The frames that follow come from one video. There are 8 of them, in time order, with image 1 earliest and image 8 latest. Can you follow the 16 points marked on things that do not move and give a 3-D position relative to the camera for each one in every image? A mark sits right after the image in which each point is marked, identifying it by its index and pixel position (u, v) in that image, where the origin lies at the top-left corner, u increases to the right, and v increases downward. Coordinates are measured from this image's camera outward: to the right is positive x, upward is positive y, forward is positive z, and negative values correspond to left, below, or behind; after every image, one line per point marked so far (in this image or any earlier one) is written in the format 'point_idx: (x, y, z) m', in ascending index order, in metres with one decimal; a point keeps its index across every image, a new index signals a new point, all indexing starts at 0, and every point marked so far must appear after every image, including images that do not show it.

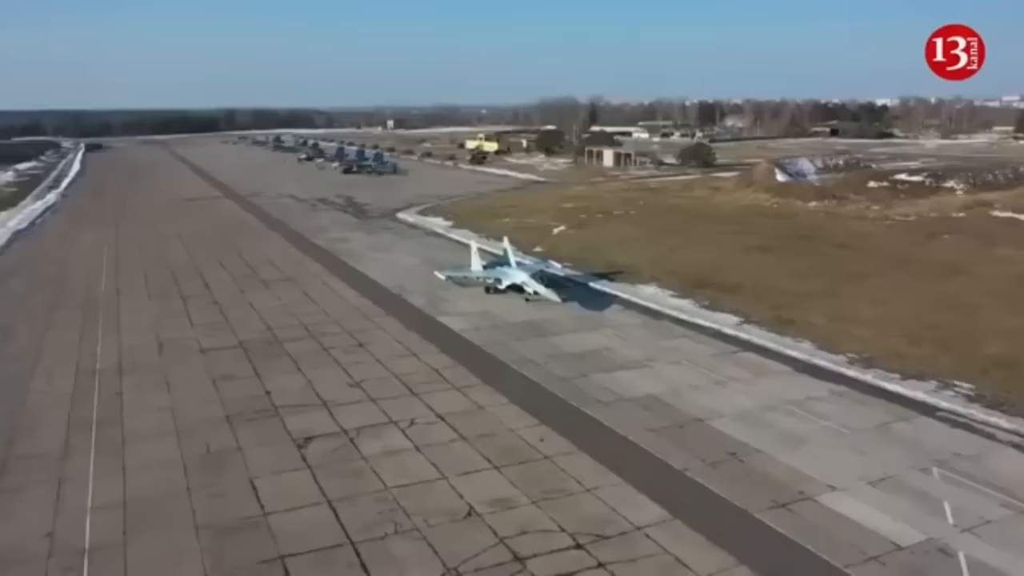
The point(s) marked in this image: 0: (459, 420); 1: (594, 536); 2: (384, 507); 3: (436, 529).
0: (-1.2, -3.1, +19.5) m
1: (+1.4, -4.2, +14.0) m
2: (-2.3, -4.0, +15.0) m
3: (-1.3, -4.1, +14.3) m
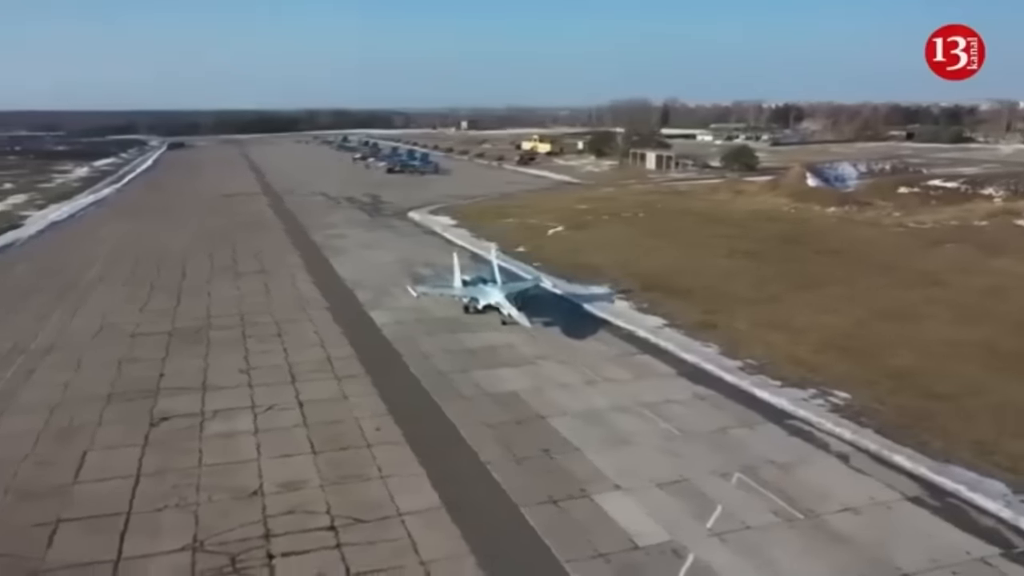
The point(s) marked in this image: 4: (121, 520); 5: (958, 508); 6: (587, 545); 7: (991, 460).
0: (-4.8, -2.9, +20.3) m
1: (-2.8, -4.1, +14.6) m
2: (-6.4, -3.8, +16.0) m
3: (-5.5, -3.9, +15.2) m
4: (-6.9, -4.1, +14.5) m
5: (+8.0, -4.0, +14.8) m
6: (+1.2, -4.3, +13.6) m
7: (+9.9, -3.5, +17.2) m
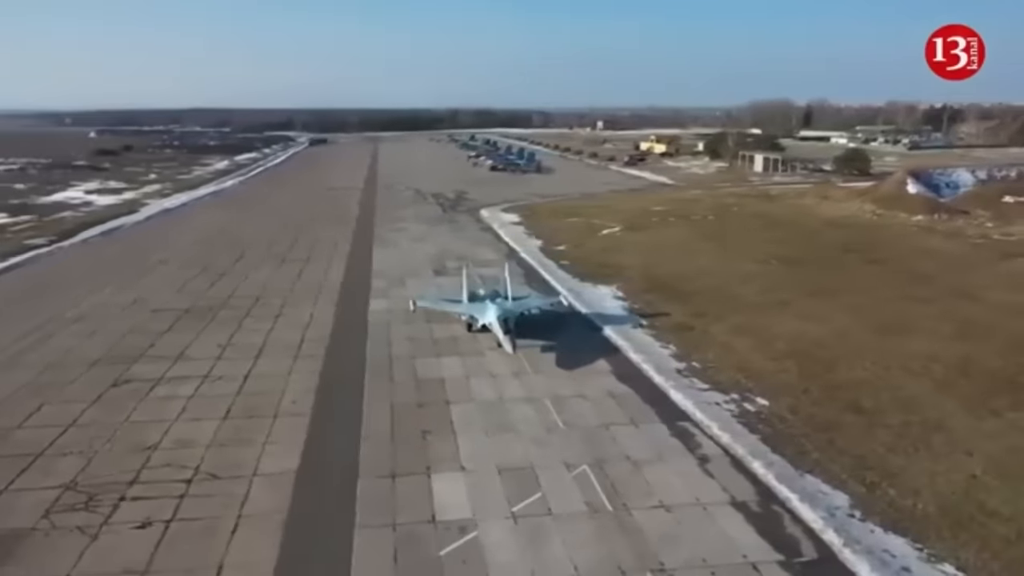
0: (-6.9, -2.5, +22.4) m
1: (-6.0, -3.7, +16.5) m
2: (-9.3, -3.3, +18.4) m
3: (-8.5, -3.5, +17.4) m
4: (-10.0, -3.5, +17.0) m
5: (+4.7, -4.1, +14.8) m
6: (-2.2, -4.1, +14.7) m
7: (+7.0, -3.7, +16.7) m
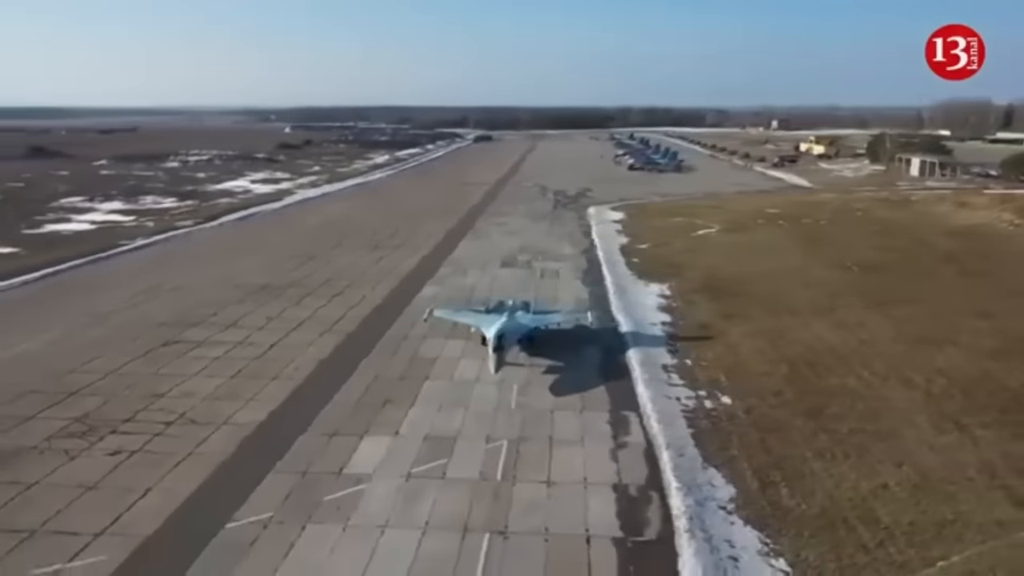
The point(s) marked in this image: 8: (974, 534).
0: (-7.1, -1.9, +25.3) m
1: (-7.6, -3.1, +19.4) m
2: (-10.3, -2.5, +21.9) m
3: (-9.8, -2.7, +20.9) m
4: (-11.4, -2.7, +20.8) m
5: (+2.5, -4.0, +15.5) m
6: (-4.3, -3.6, +16.9) m
7: (+5.2, -3.7, +16.9) m
8: (+8.0, -4.2, +14.3) m
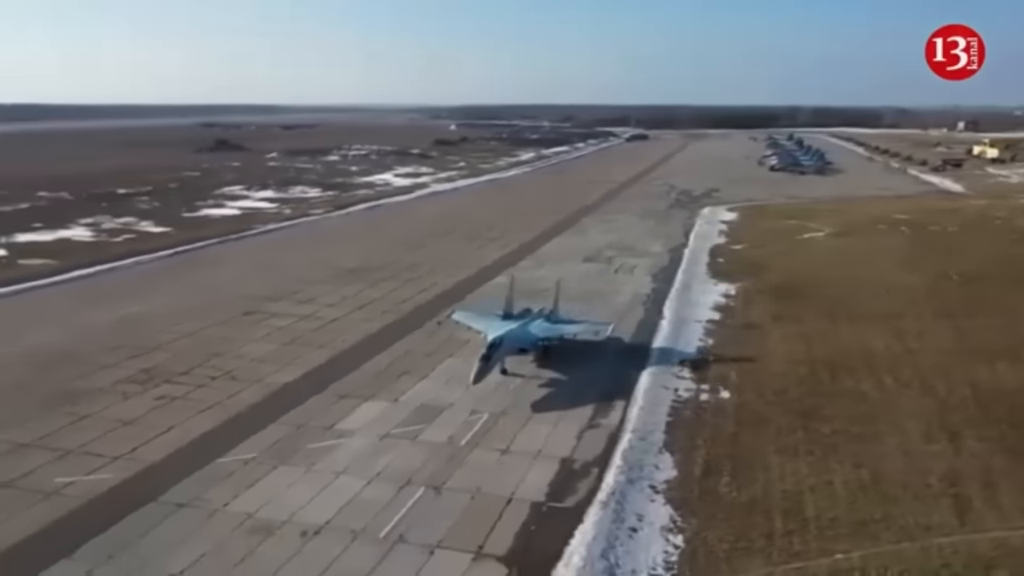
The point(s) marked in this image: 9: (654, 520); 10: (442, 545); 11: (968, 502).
0: (-5.9, -1.2, +28.1) m
1: (-7.6, -2.4, +22.4) m
2: (-9.8, -1.7, +25.4) m
3: (-9.5, -1.9, +24.3) m
4: (-11.0, -1.8, +24.5) m
5: (+1.4, -3.7, +16.6) m
6: (-4.9, -3.1, +19.3) m
7: (+4.4, -3.6, +17.4) m
8: (+6.6, -4.3, +14.4) m
9: (+2.5, -4.2, +14.7) m
10: (-1.2, -4.3, +13.7) m
11: (+8.5, -4.0, +15.5) m
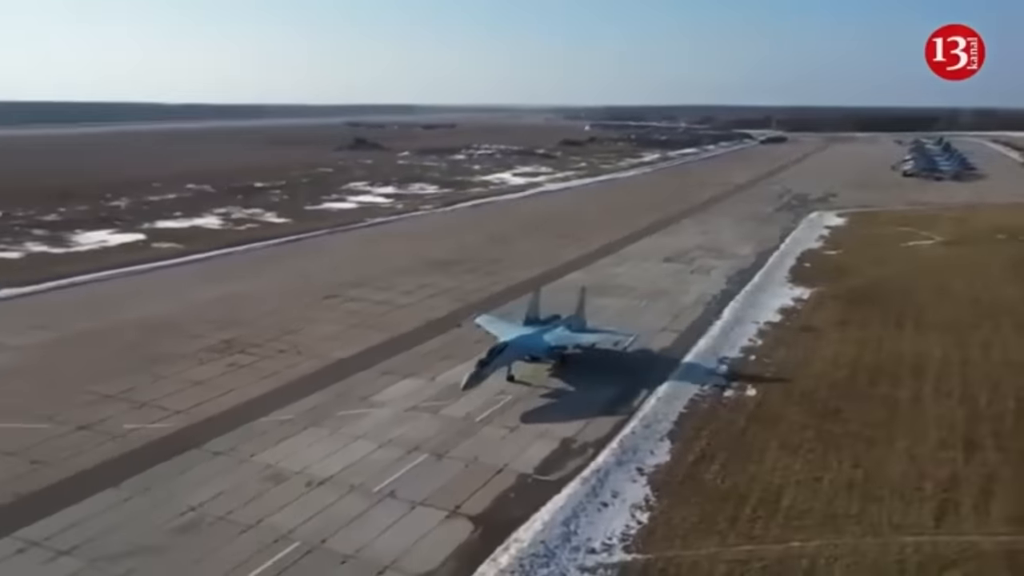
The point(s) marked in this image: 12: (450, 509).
0: (-3.9, -0.8, +30.2) m
1: (-6.5, -1.9, +24.8) m
2: (-8.1, -1.1, +28.2) m
3: (-8.0, -1.3, +27.0) m
4: (-9.5, -1.2, +27.5) m
5: (+1.4, -3.5, +17.6) m
6: (-4.3, -2.6, +21.3) m
7: (+4.5, -3.5, +18.0) m
8: (+6.1, -4.2, +14.6) m
9: (+2.2, -4.0, +15.6) m
10: (-1.6, -4.0, +15.2) m
11: (+8.2, -4.1, +15.4) m
12: (-1.1, -4.0, +15.0) m
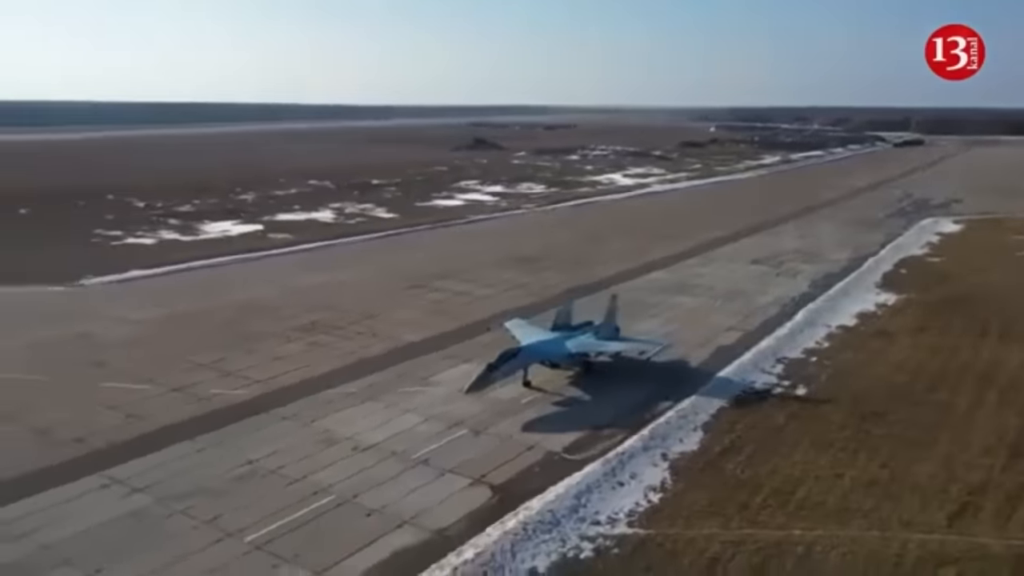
0: (-1.1, -0.5, +31.8) m
1: (-4.5, -1.5, +26.8) m
2: (-5.6, -0.6, +30.4) m
3: (-5.7, -0.9, +29.2) m
4: (-7.1, -0.7, +29.9) m
5: (+2.2, -3.3, +18.5) m
6: (-2.9, -2.3, +23.0) m
7: (+5.3, -3.5, +18.4) m
8: (+6.3, -4.2, +14.9) m
9: (+2.6, -3.8, +16.5) m
10: (-1.2, -3.7, +16.6) m
11: (+8.6, -4.1, +15.3) m
12: (-0.7, -3.8, +16.3) m
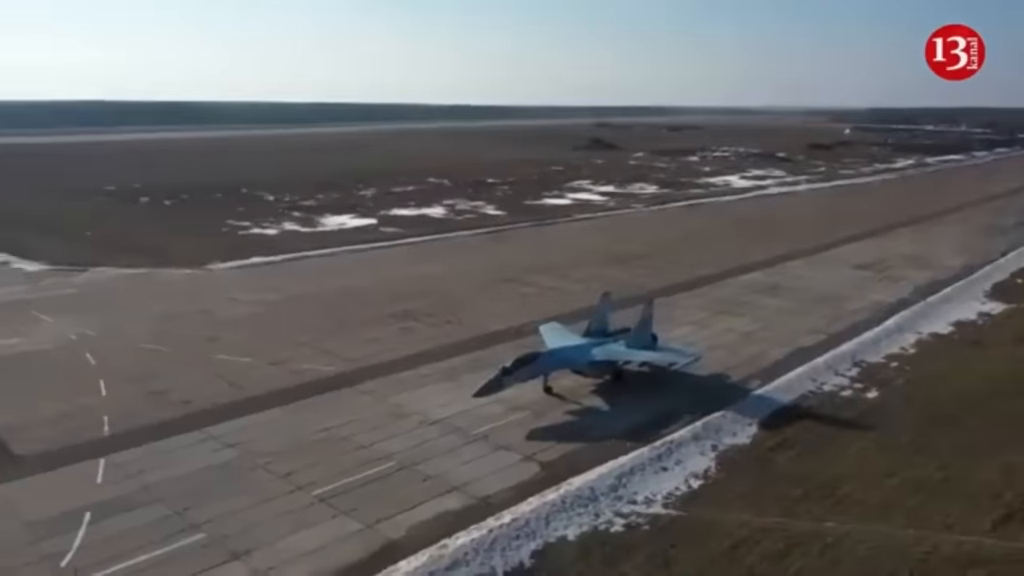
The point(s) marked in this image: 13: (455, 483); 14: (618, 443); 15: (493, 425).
0: (+2.4, -0.3, +32.8) m
1: (-1.8, -1.2, +28.4) m
2: (-2.3, -0.3, +32.1) m
3: (-2.6, -0.5, +30.9) m
4: (-3.8, -0.3, +31.8) m
5: (+3.6, -3.2, +19.2) m
6: (-0.8, -2.0, +24.4) m
7: (+6.6, -3.4, +18.6) m
8: (+7.1, -4.2, +15.0) m
9: (+3.7, -3.7, +17.1) m
10: (-0.1, -3.4, +17.8) m
11: (+9.4, -4.2, +15.1) m
12: (+0.3, -3.5, +17.5) m
13: (-1.1, -3.8, +16.1) m
14: (+2.4, -3.4, +18.3) m
15: (-0.4, -3.2, +19.0) m
